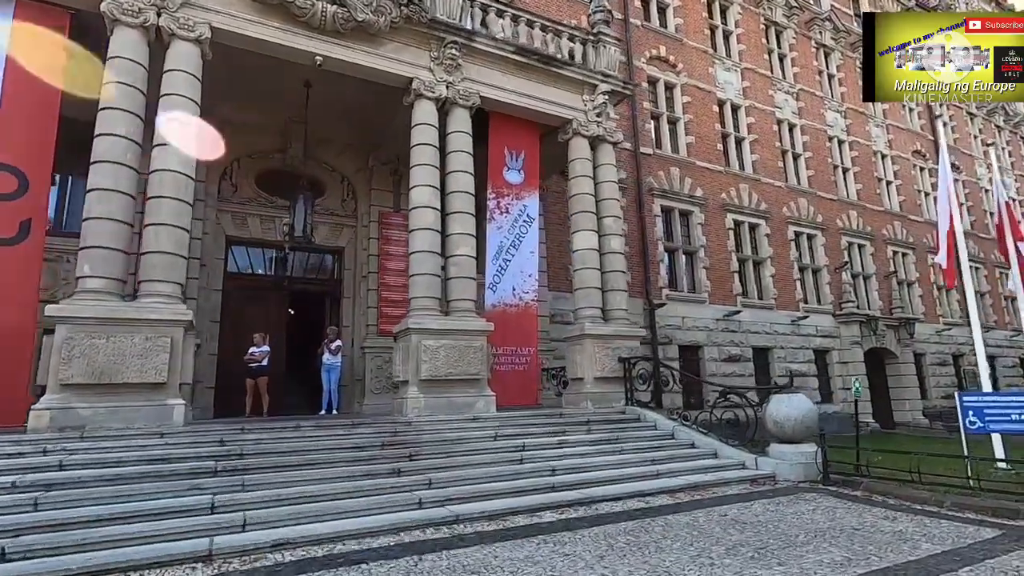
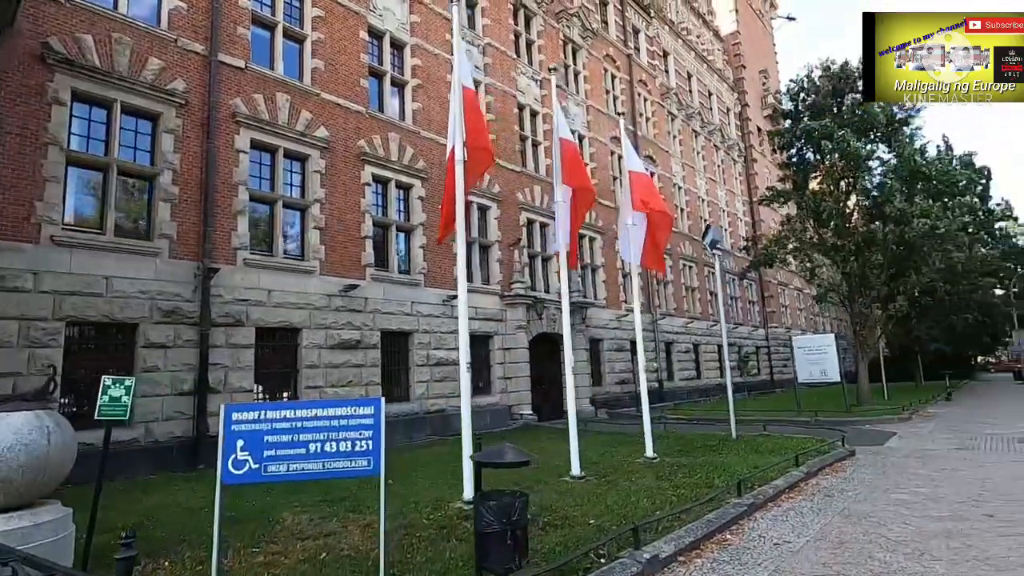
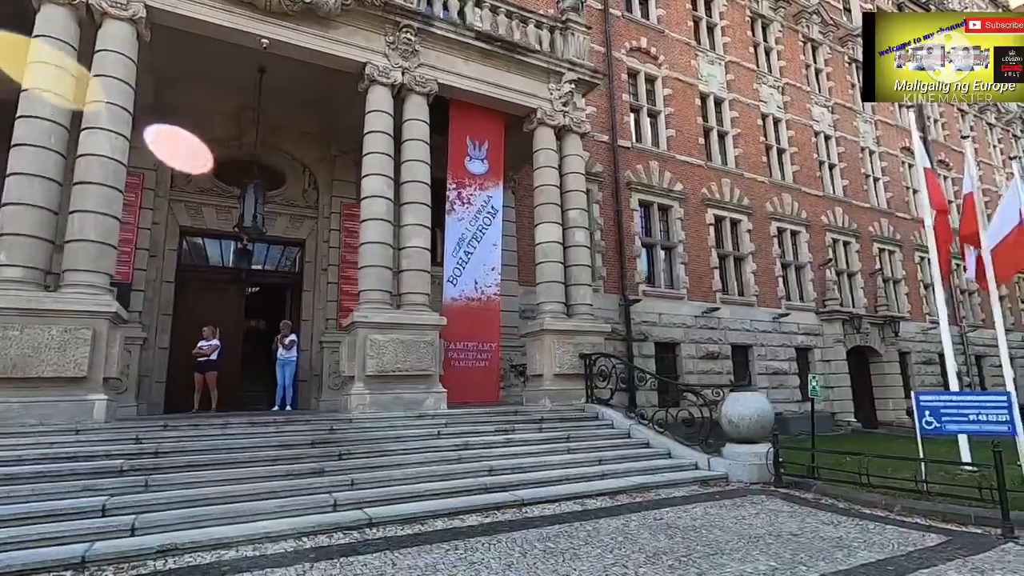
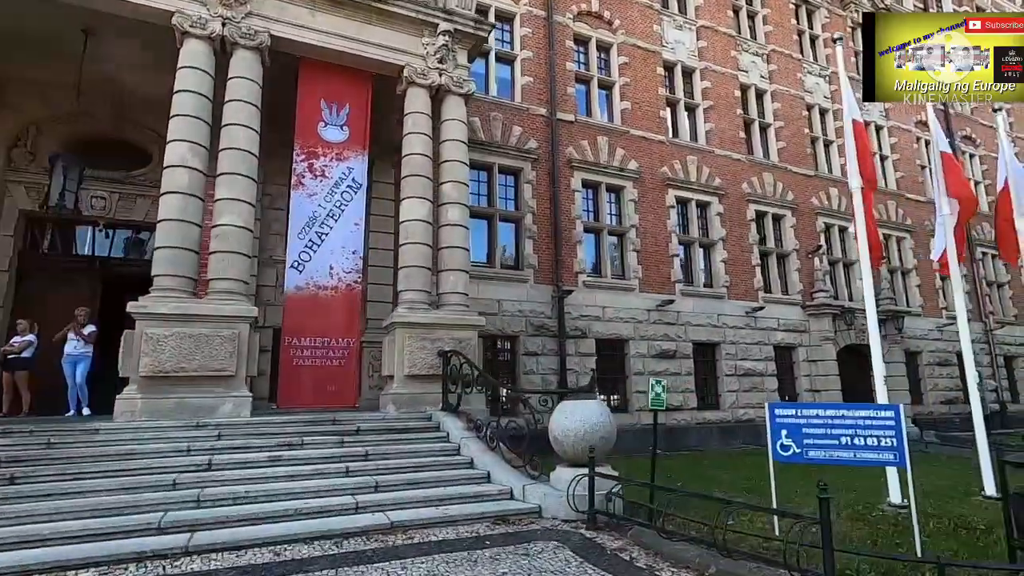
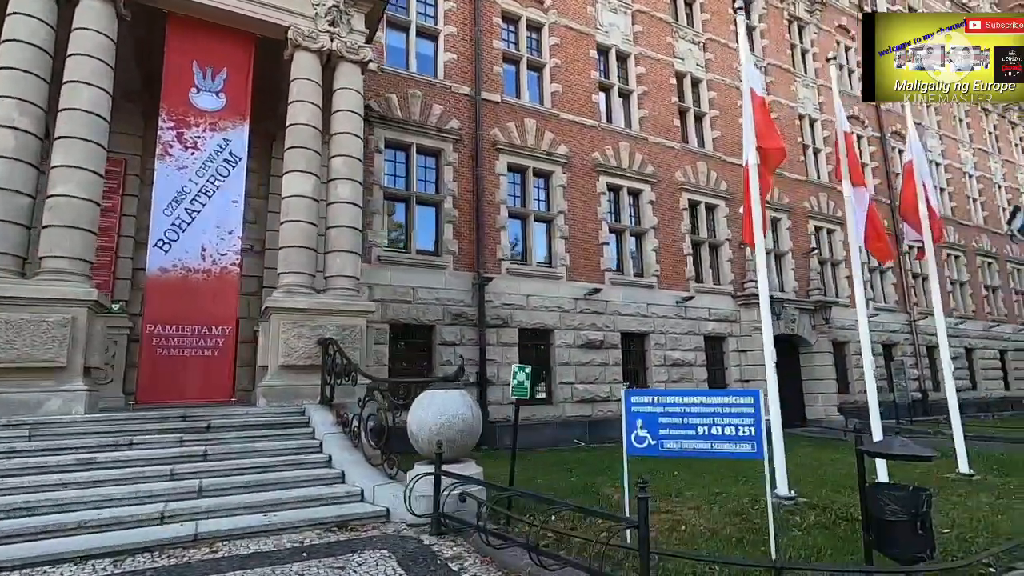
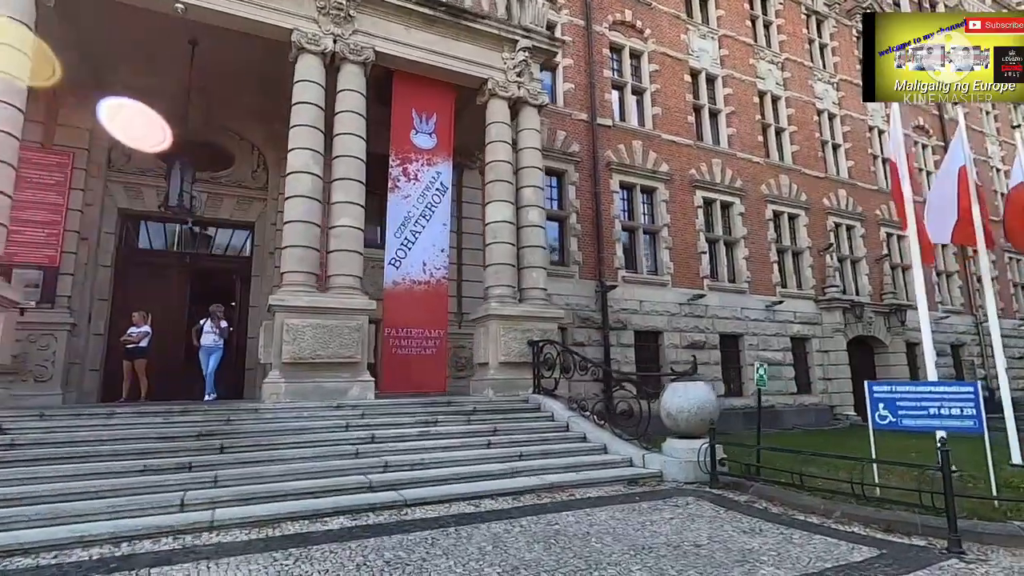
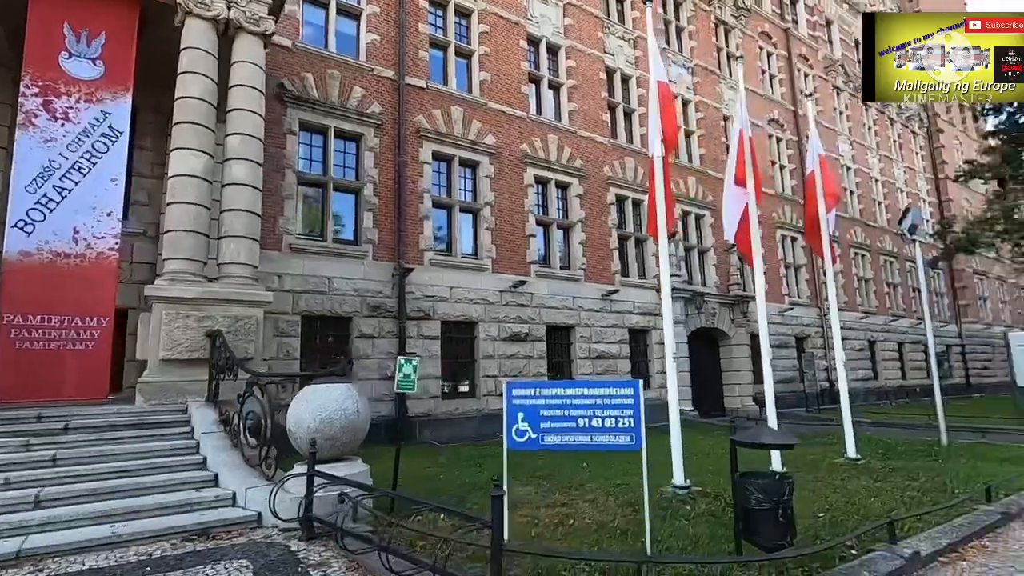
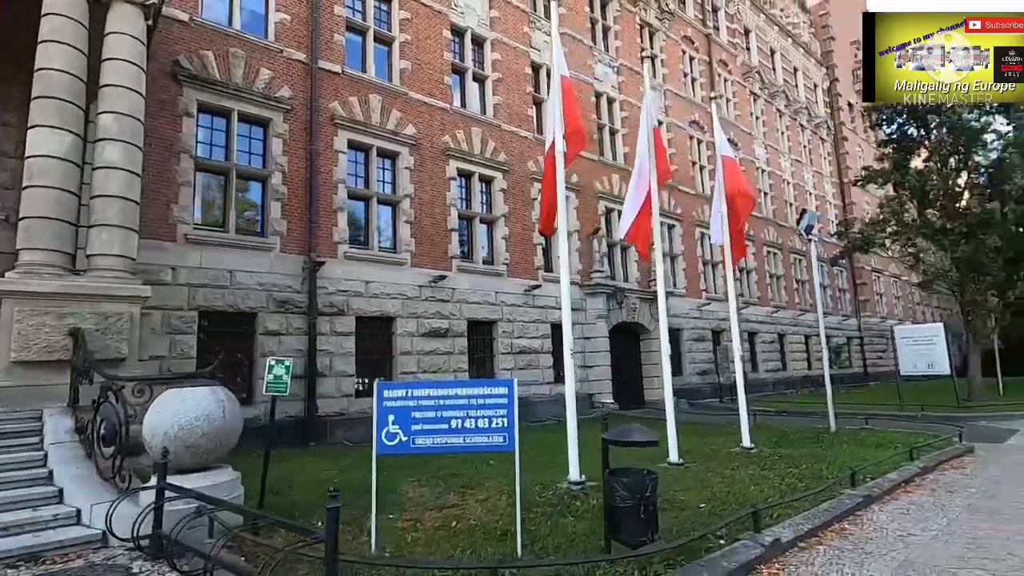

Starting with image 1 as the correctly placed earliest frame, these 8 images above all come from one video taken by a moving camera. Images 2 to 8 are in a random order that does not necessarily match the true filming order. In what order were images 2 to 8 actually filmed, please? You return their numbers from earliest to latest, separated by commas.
3, 6, 4, 5, 7, 8, 2
